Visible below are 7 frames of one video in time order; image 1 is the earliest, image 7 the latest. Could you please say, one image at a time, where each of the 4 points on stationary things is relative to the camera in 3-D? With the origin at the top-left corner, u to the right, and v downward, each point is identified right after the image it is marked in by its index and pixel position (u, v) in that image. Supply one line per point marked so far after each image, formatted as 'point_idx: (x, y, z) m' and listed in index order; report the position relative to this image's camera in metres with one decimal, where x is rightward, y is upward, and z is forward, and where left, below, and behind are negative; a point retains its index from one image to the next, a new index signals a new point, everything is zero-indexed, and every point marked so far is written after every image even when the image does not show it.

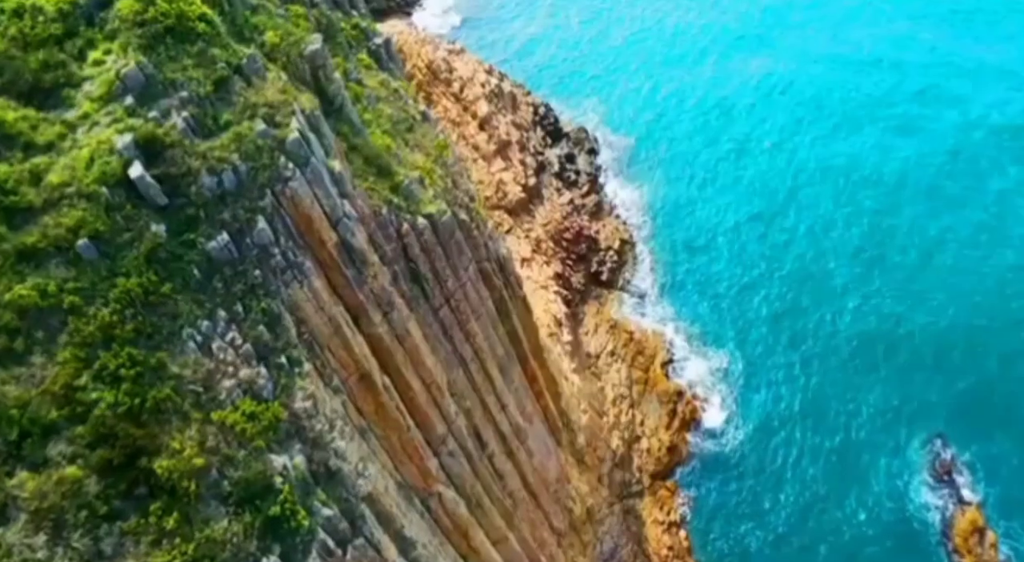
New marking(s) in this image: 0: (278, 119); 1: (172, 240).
0: (-4.6, +3.2, +19.9) m
1: (-5.8, +0.7, +17.5) m
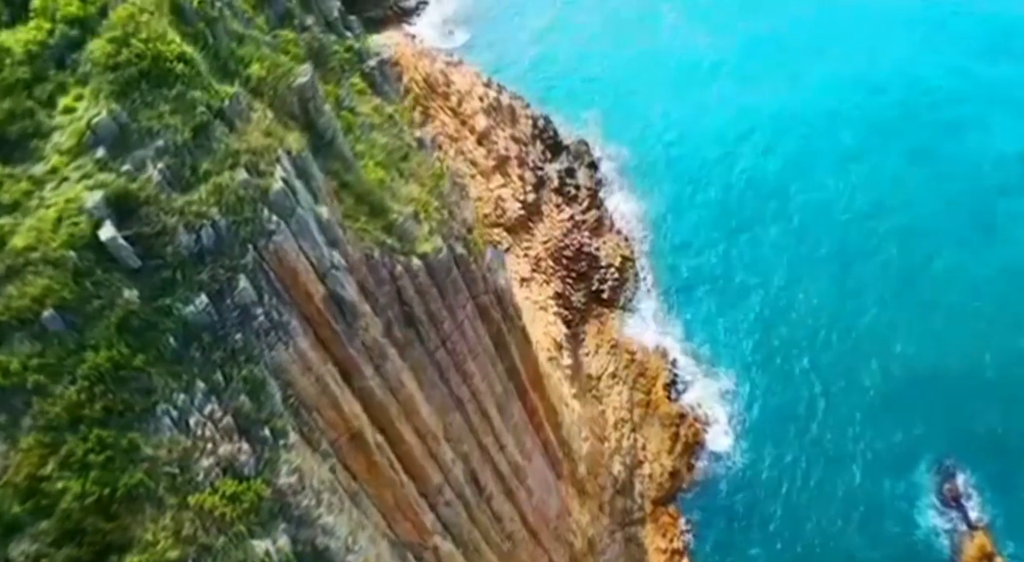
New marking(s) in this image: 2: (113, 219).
0: (-4.6, +2.1, +18.6) m
1: (-5.8, -0.4, +16.3) m
2: (-6.5, +1.0, +16.6) m
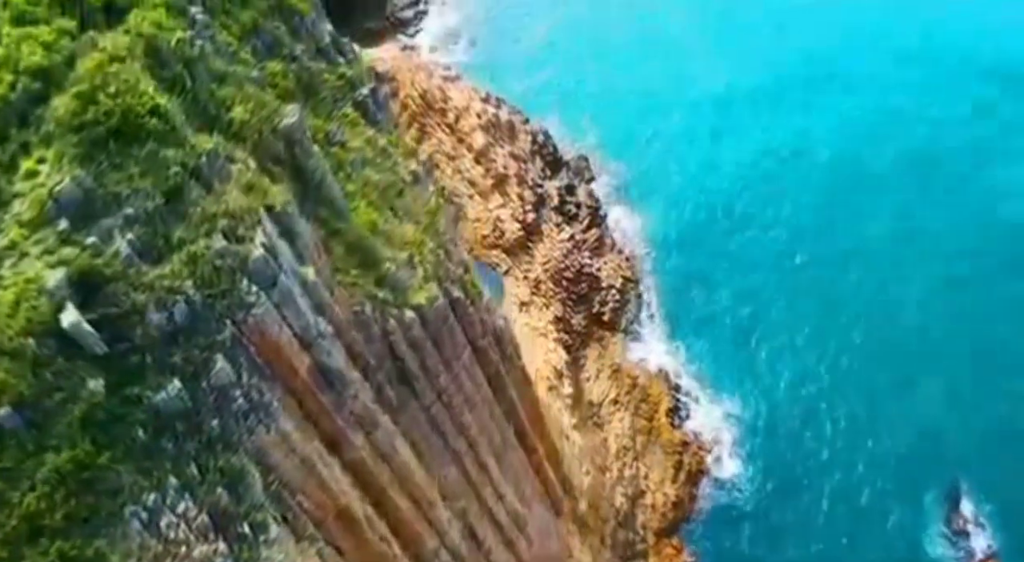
0: (-4.6, +0.8, +17.3) m
1: (-5.8, -1.7, +14.9) m
2: (-6.5, -0.3, +15.2) m
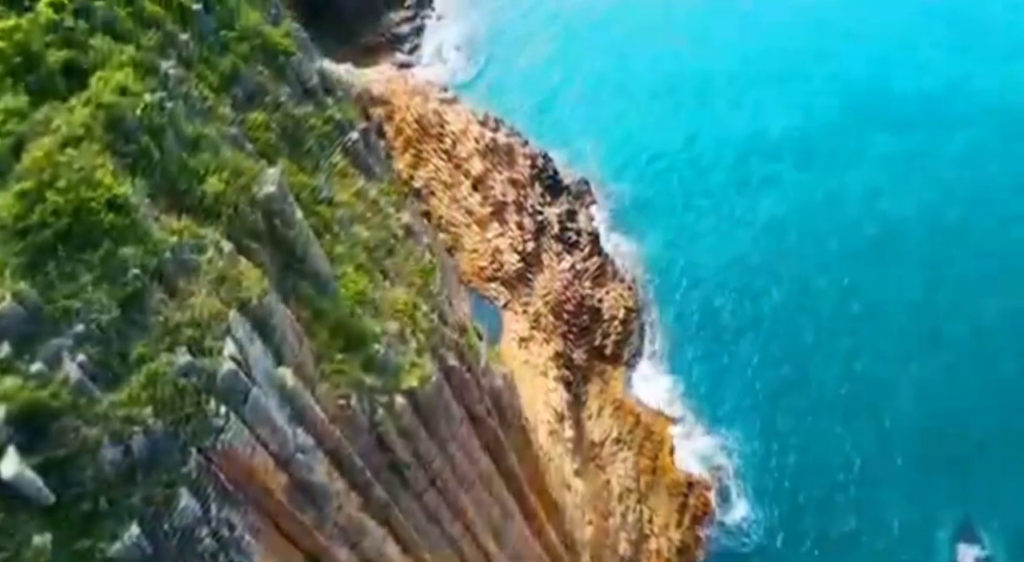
0: (-4.6, -1.0, +15.4) m
1: (-5.8, -3.5, +13.2) m
2: (-6.5, -2.1, +13.4) m
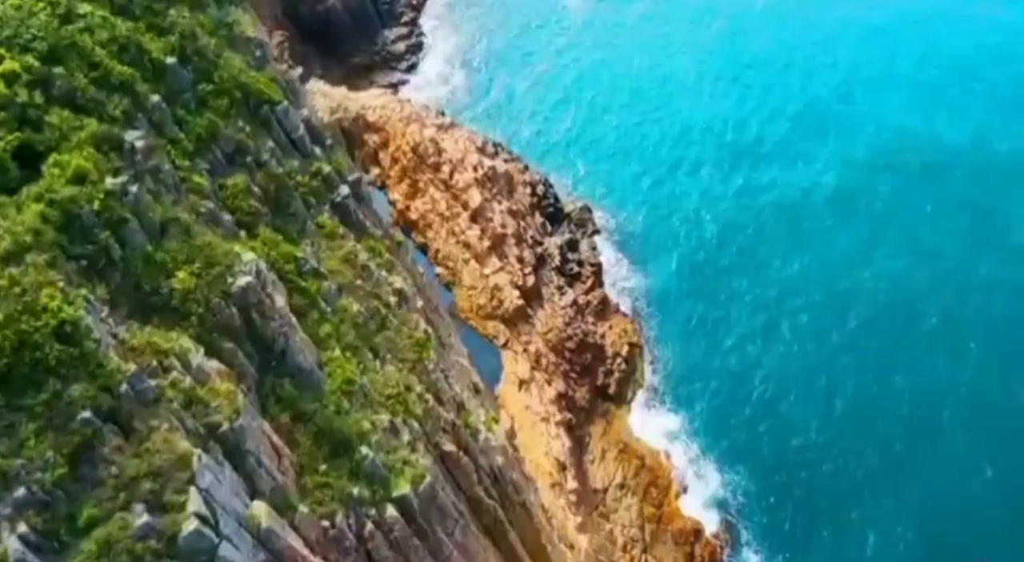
0: (-4.6, -2.9, +13.6) m
1: (-5.8, -5.4, +11.3) m
2: (-6.4, -4.0, +11.5) m
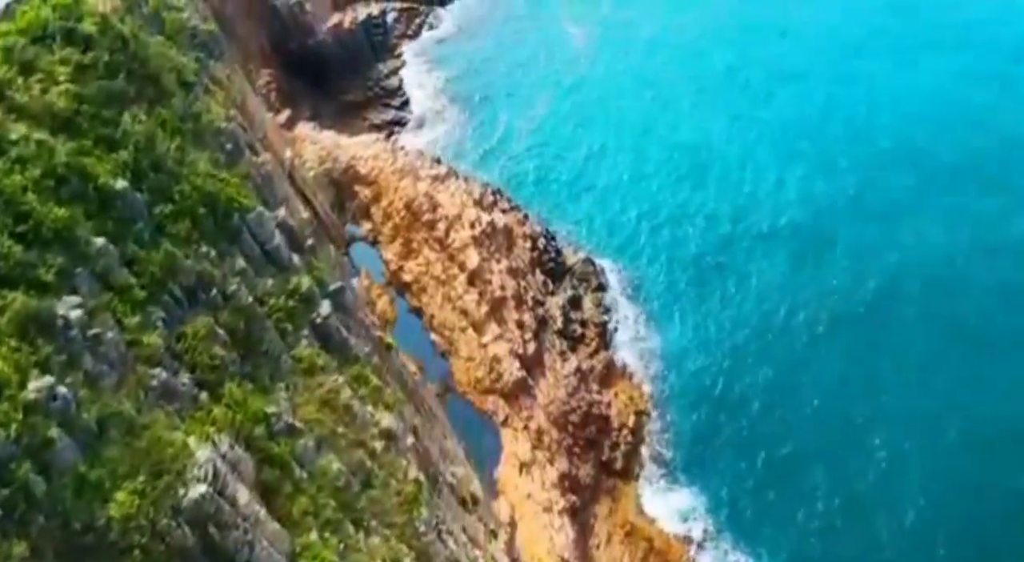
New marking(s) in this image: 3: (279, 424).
0: (-4.5, -6.3, +10.7) m
1: (-5.7, -8.9, +8.6) m
2: (-6.3, -7.5, +8.7) m
3: (-4.5, -2.7, +20.0) m
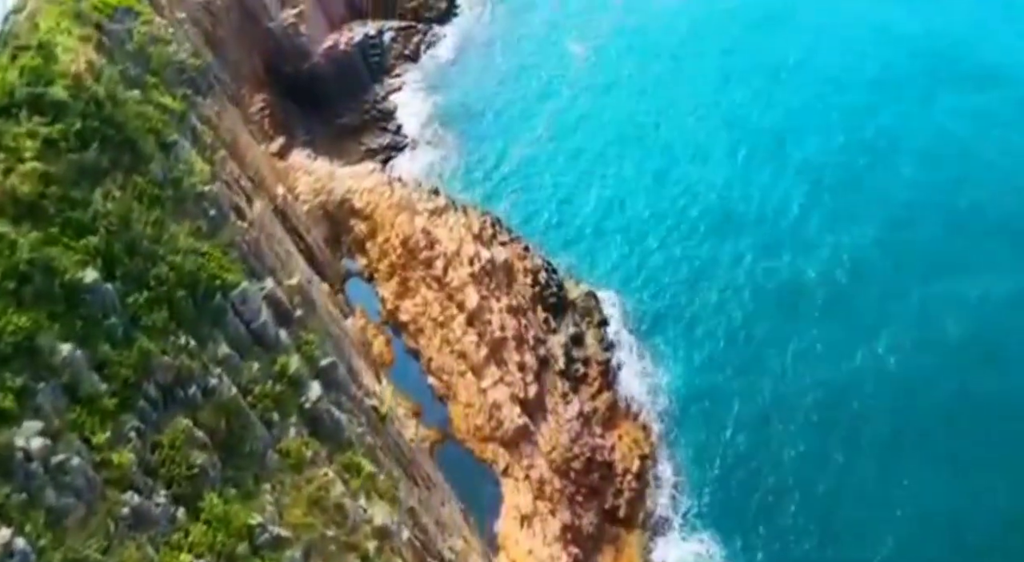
0: (-4.4, -8.3, +9.3) m
1: (-5.6, -10.9, +7.2) m
2: (-6.3, -9.5, +7.3) m
3: (-4.5, -4.5, +18.5) m
